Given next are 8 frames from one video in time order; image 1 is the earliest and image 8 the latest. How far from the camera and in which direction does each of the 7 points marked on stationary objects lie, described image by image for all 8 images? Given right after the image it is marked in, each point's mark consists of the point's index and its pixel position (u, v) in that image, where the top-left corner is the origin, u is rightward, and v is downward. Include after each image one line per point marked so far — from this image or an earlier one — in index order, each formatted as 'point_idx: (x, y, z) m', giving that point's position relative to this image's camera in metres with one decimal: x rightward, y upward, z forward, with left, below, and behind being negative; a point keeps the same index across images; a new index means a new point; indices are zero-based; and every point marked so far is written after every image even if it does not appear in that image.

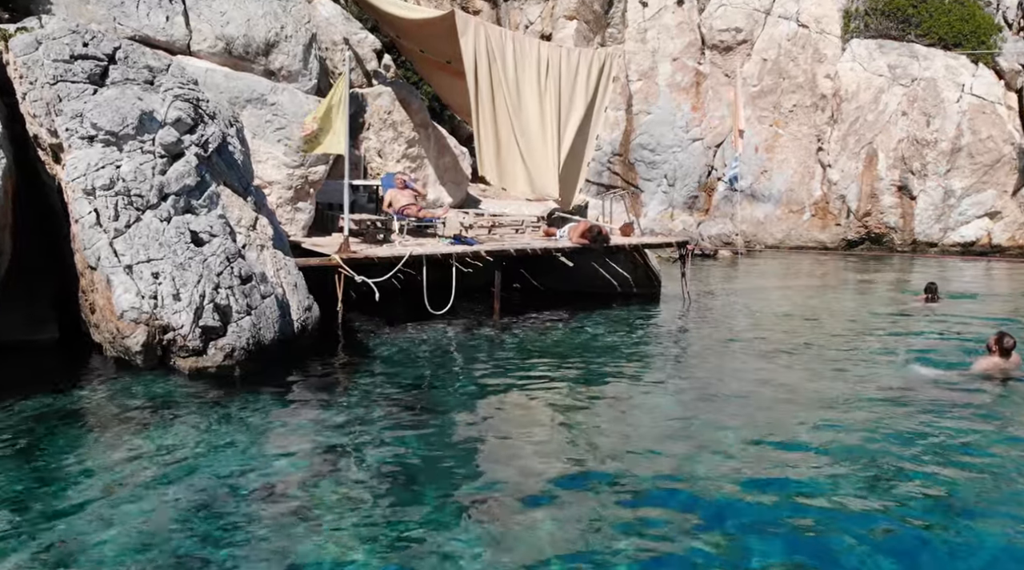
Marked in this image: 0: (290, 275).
0: (-2.7, +0.1, +11.7) m
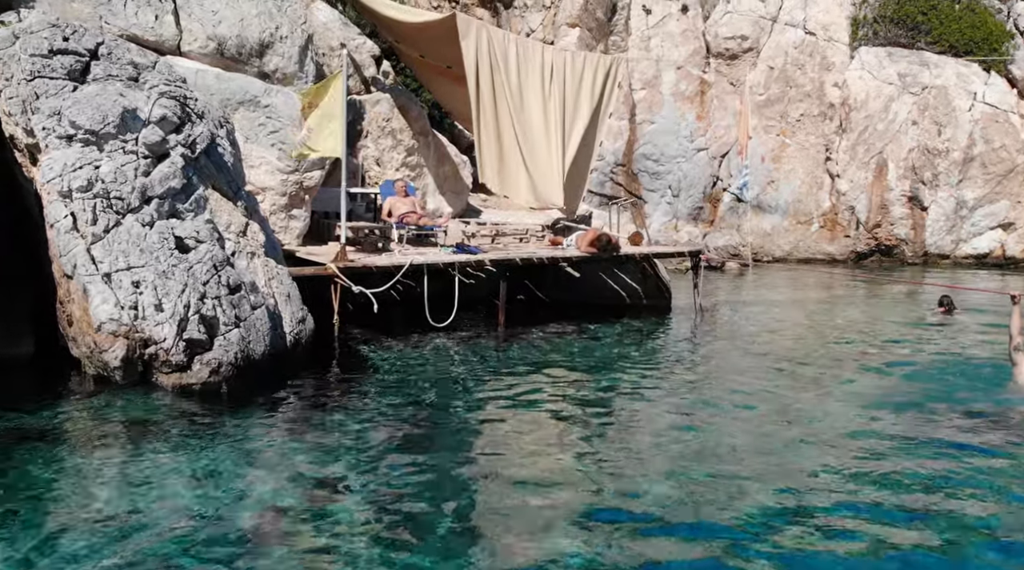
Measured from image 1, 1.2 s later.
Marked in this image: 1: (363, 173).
0: (-2.6, 0.0, +11.1) m
1: (-2.6, +2.0, +17.4) m
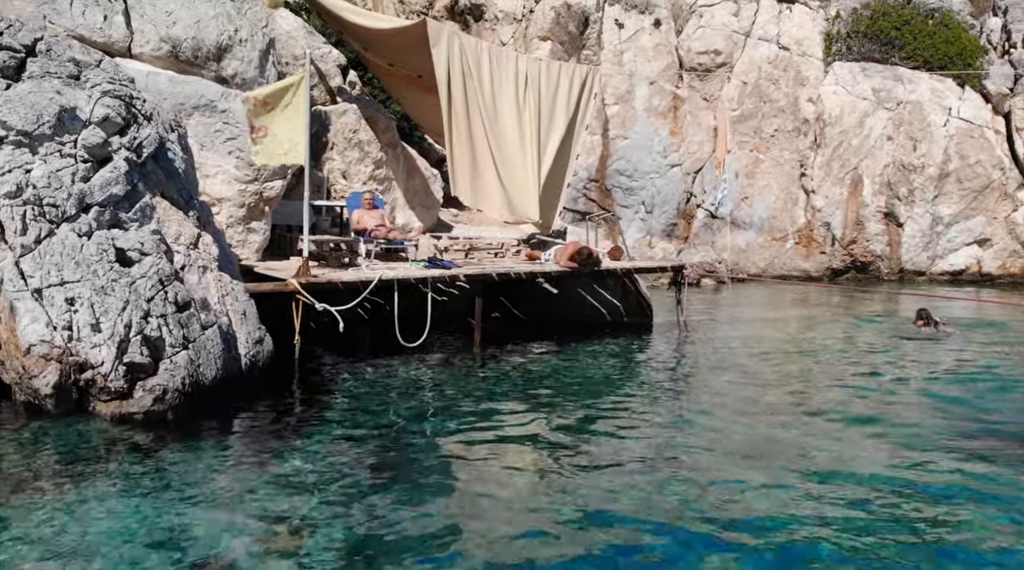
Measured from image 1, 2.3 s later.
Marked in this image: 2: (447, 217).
0: (-2.9, -0.2, +10.3) m
1: (-3.1, +1.7, +16.6) m
2: (-1.3, +1.3, +19.6) m
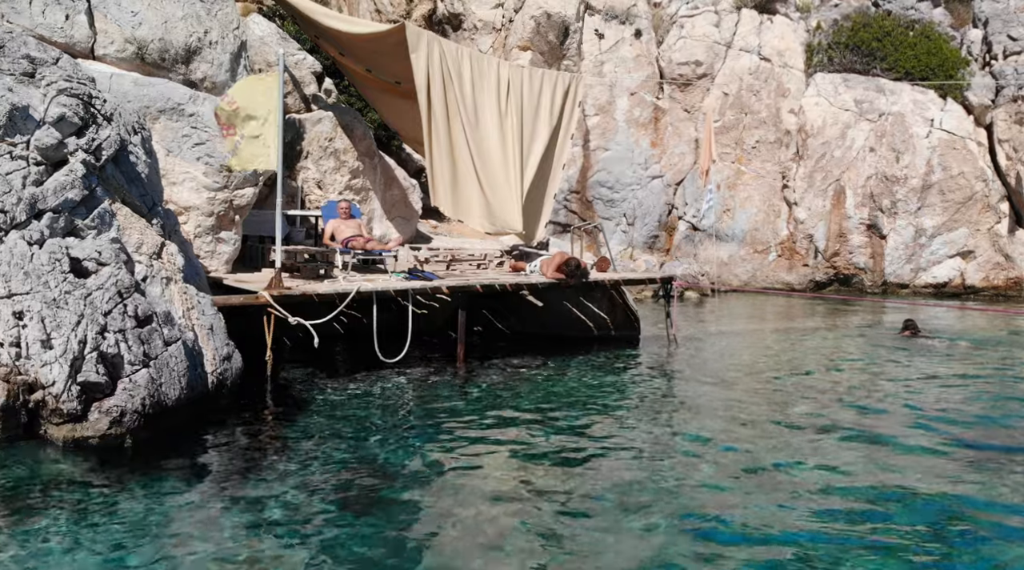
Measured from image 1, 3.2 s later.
0: (-3.1, -0.3, +9.7) m
1: (-3.4, +1.4, +16.1) m
2: (-1.6, +1.1, +19.1) m
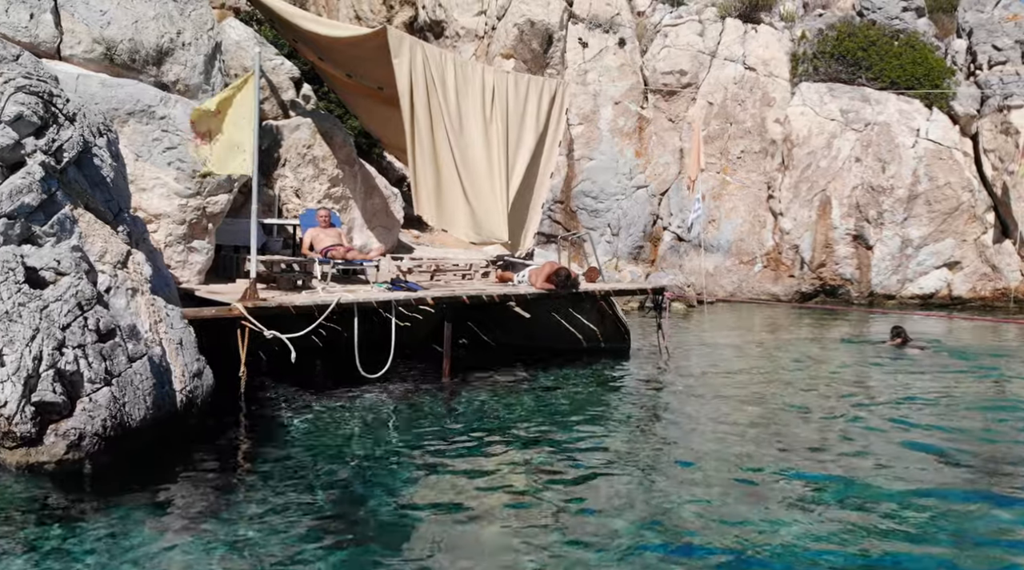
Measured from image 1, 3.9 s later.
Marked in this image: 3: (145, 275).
0: (-3.2, -0.4, +9.2) m
1: (-3.7, +1.3, +15.6) m
2: (-2.0, +0.9, +18.6) m
3: (-3.4, +0.1, +9.3) m
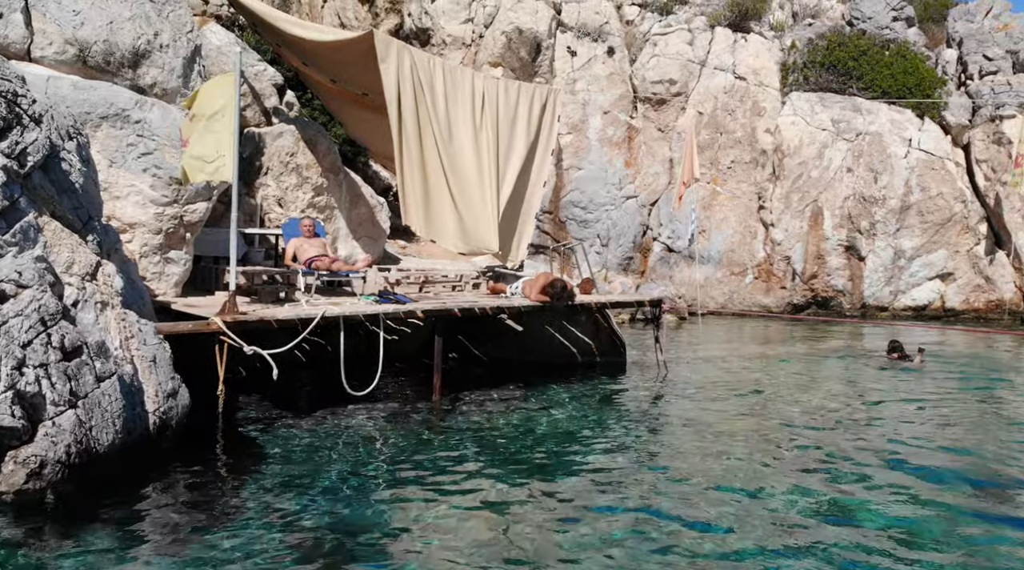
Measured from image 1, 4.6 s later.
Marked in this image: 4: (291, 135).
0: (-3.2, -0.5, +8.7) m
1: (-3.8, +1.1, +15.1) m
2: (-2.2, +0.7, +18.1) m
3: (-3.5, 0.0, +8.8) m
4: (-3.4, +2.3, +15.2) m
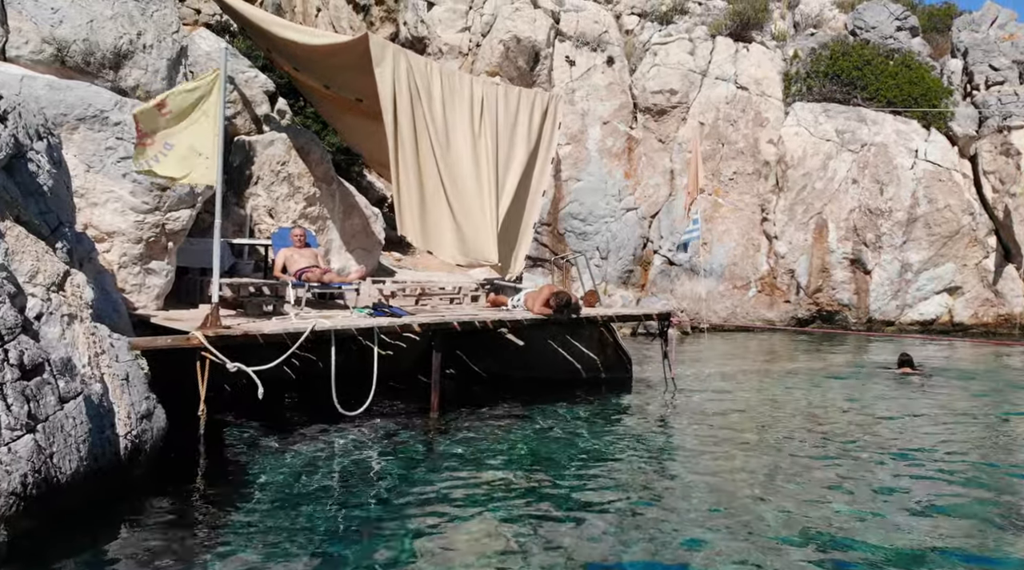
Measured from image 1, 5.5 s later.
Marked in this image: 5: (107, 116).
0: (-3.2, -0.6, +8.1) m
1: (-3.8, +0.9, +14.5) m
2: (-2.2, +0.4, +17.6) m
3: (-3.4, -0.1, +8.2) m
4: (-3.4, +2.1, +14.7) m
5: (-4.5, +1.9, +11.2) m
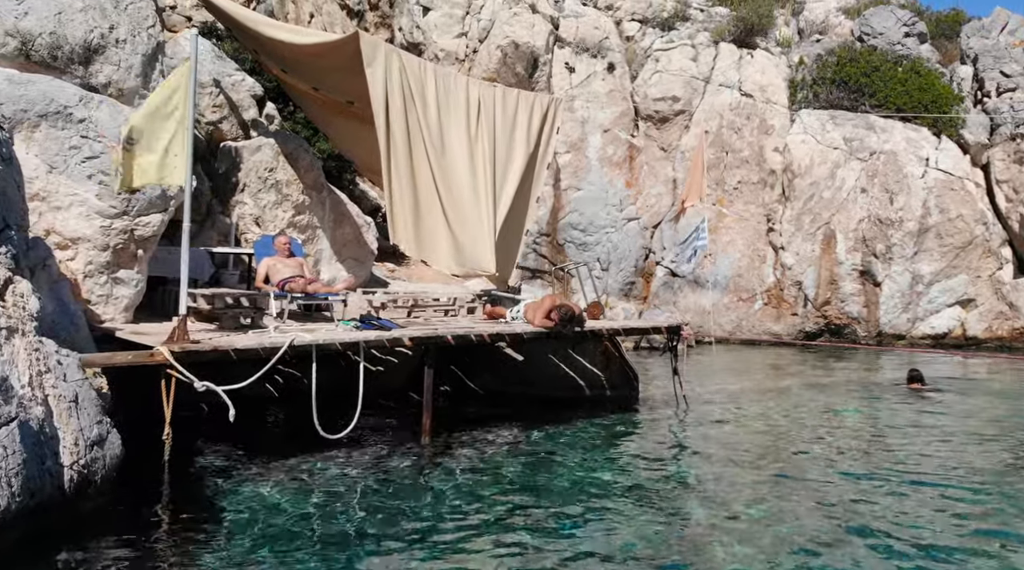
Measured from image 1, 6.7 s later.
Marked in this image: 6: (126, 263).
0: (-3.2, -0.7, +7.4) m
1: (-3.8, +0.7, +13.8) m
2: (-2.2, +0.2, +16.8) m
3: (-3.5, -0.2, +7.5) m
4: (-3.4, +1.9, +14.0) m
5: (-4.5, +1.7, +10.5) m
6: (-4.0, +0.2, +10.6) m
